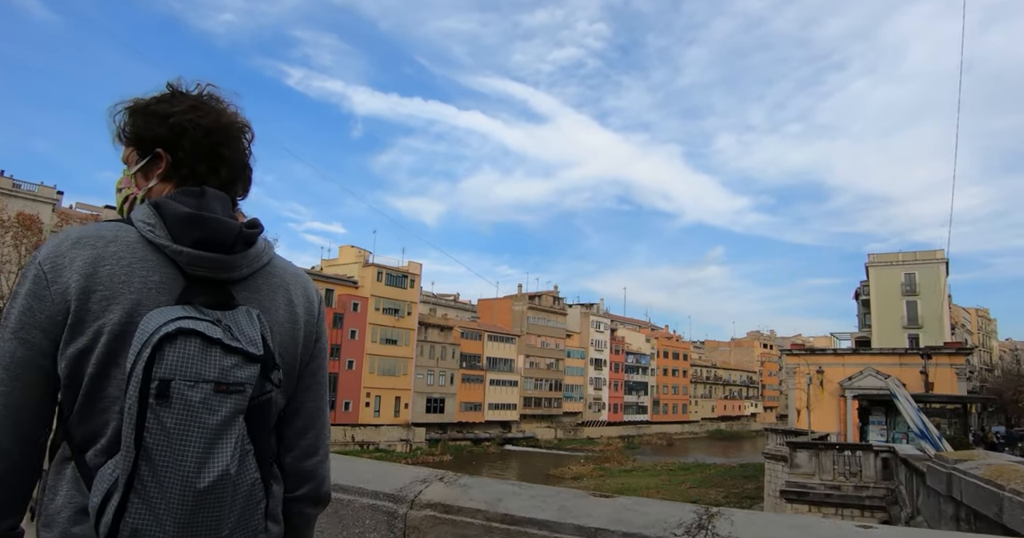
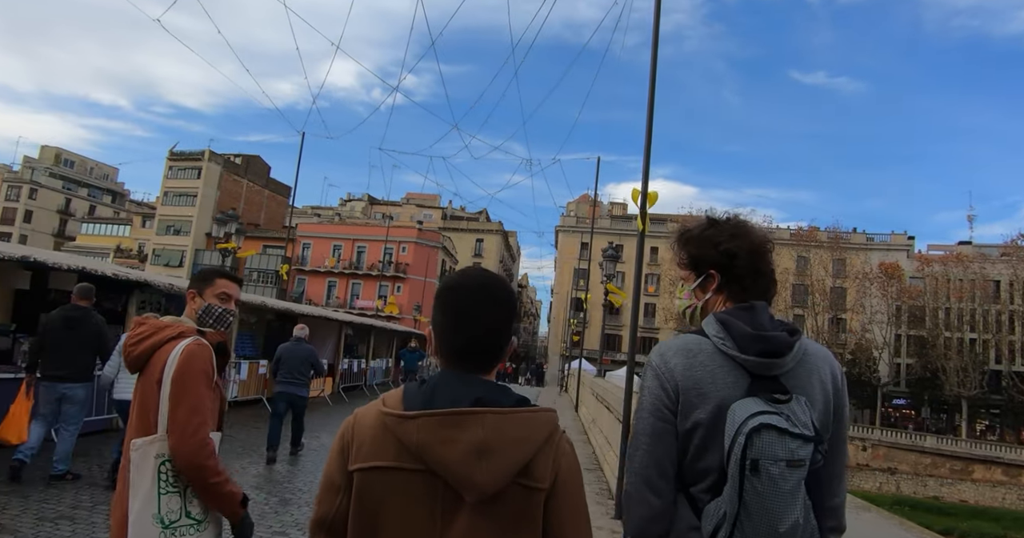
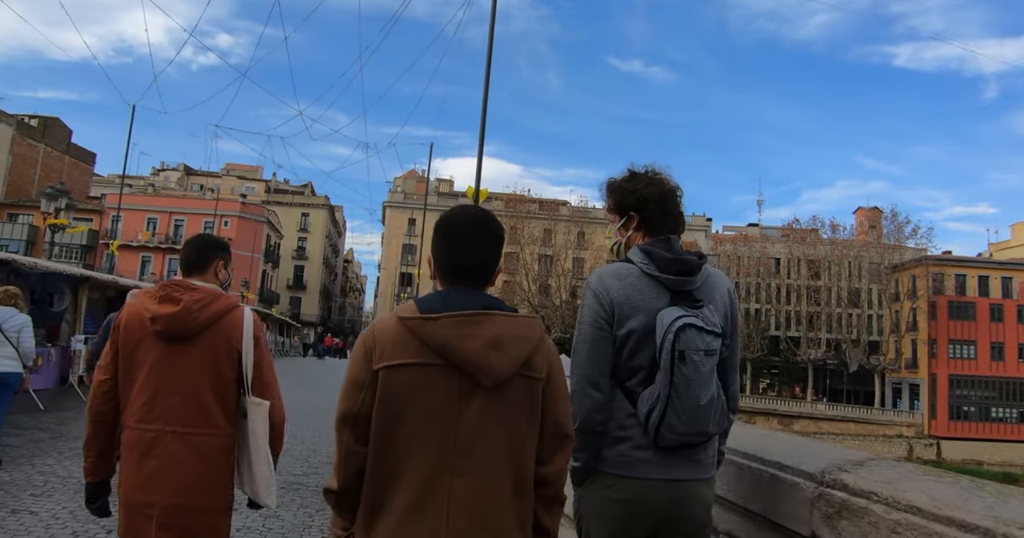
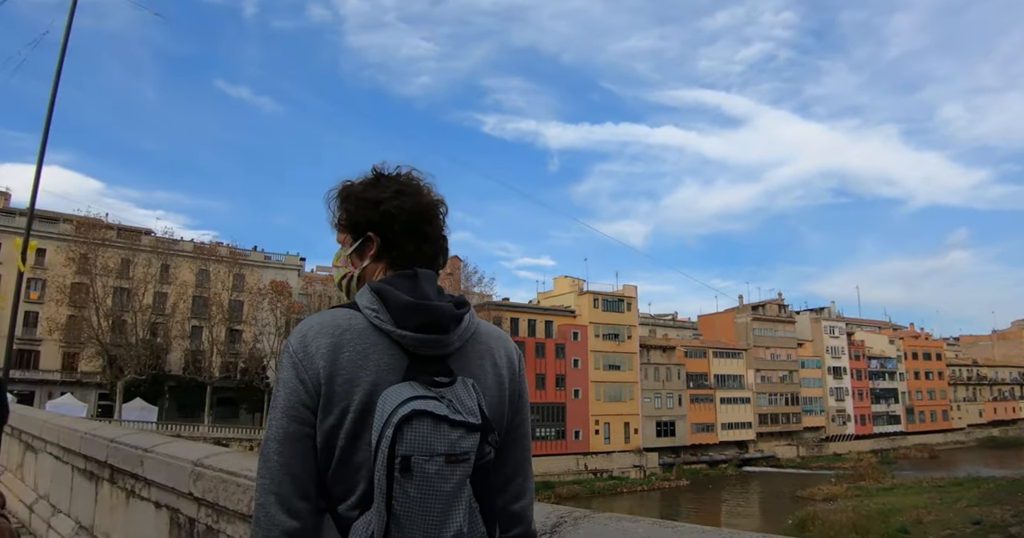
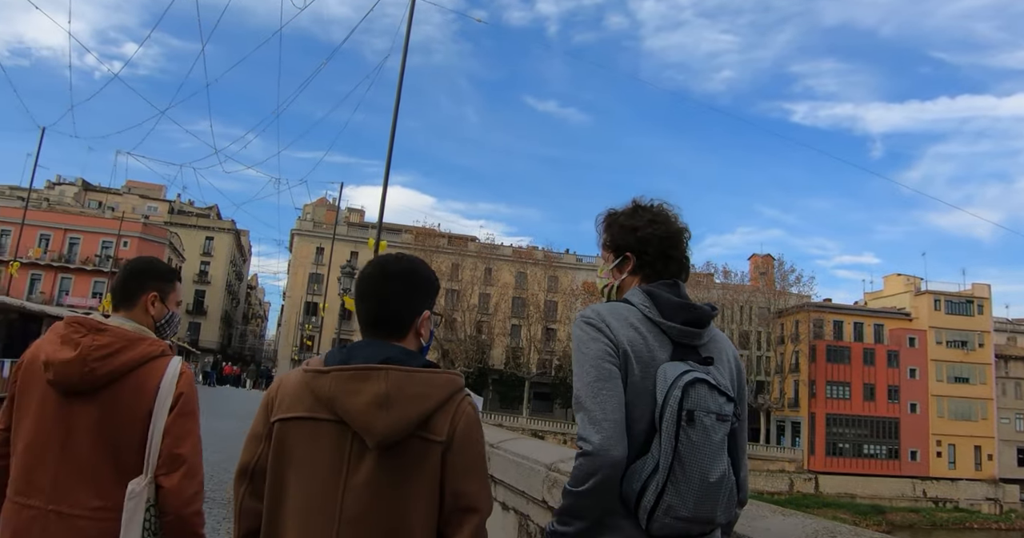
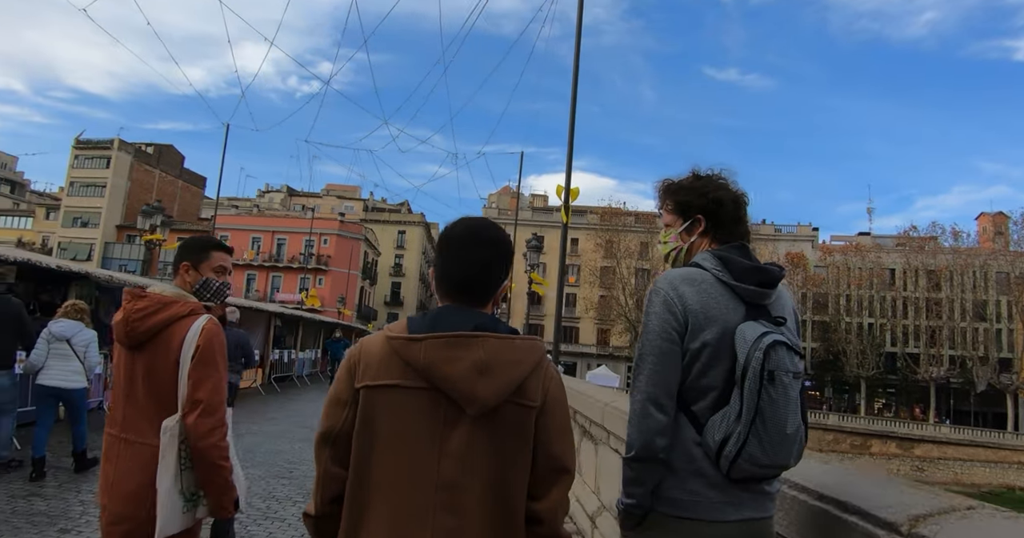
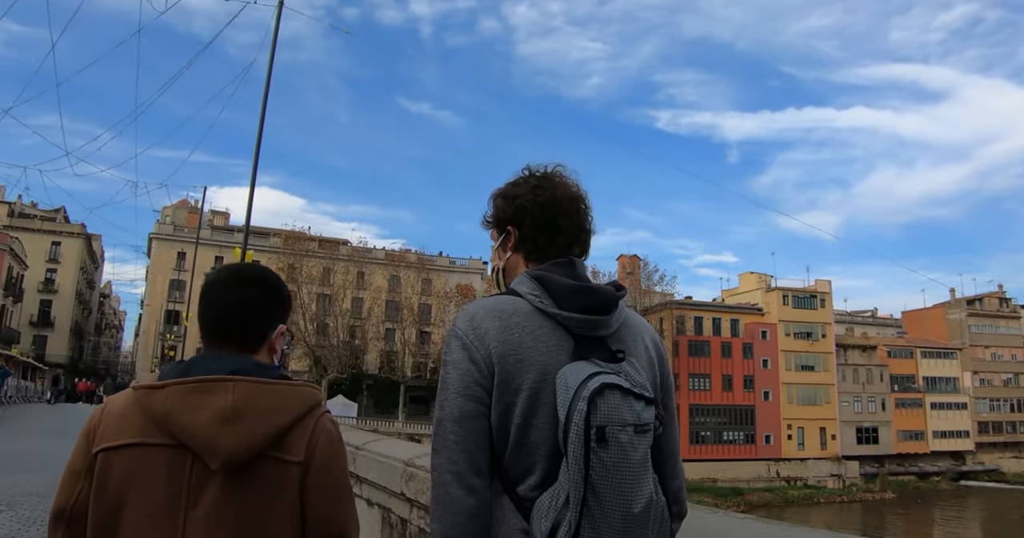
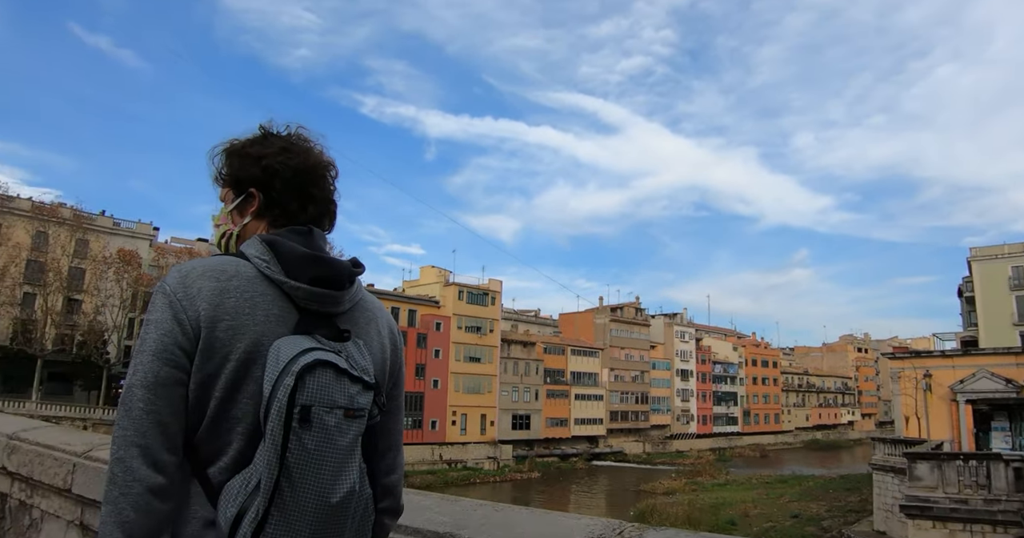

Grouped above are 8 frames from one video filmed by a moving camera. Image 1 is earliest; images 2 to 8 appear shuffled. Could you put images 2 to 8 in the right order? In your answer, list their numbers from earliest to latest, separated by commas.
8, 4, 7, 5, 3, 6, 2
